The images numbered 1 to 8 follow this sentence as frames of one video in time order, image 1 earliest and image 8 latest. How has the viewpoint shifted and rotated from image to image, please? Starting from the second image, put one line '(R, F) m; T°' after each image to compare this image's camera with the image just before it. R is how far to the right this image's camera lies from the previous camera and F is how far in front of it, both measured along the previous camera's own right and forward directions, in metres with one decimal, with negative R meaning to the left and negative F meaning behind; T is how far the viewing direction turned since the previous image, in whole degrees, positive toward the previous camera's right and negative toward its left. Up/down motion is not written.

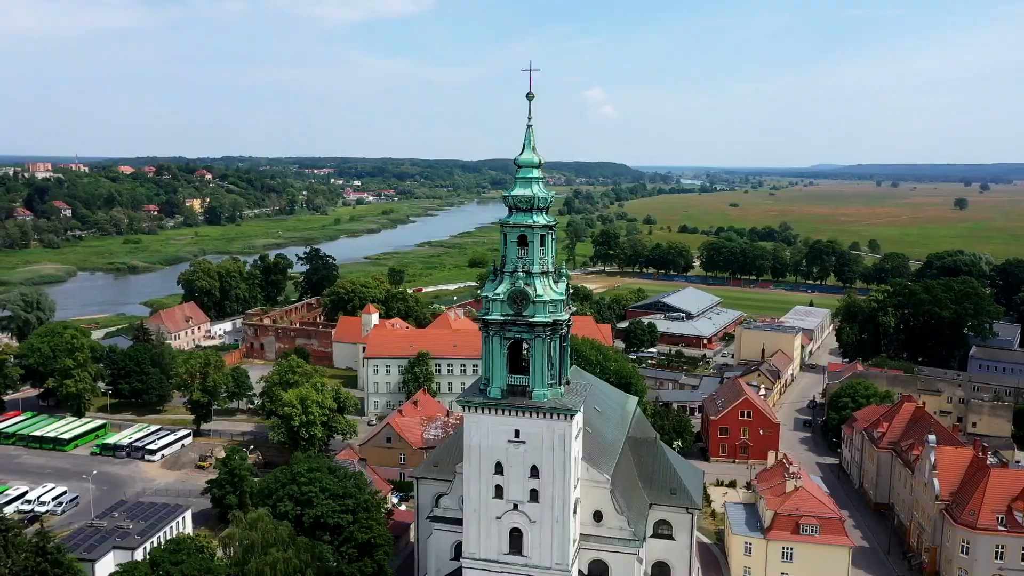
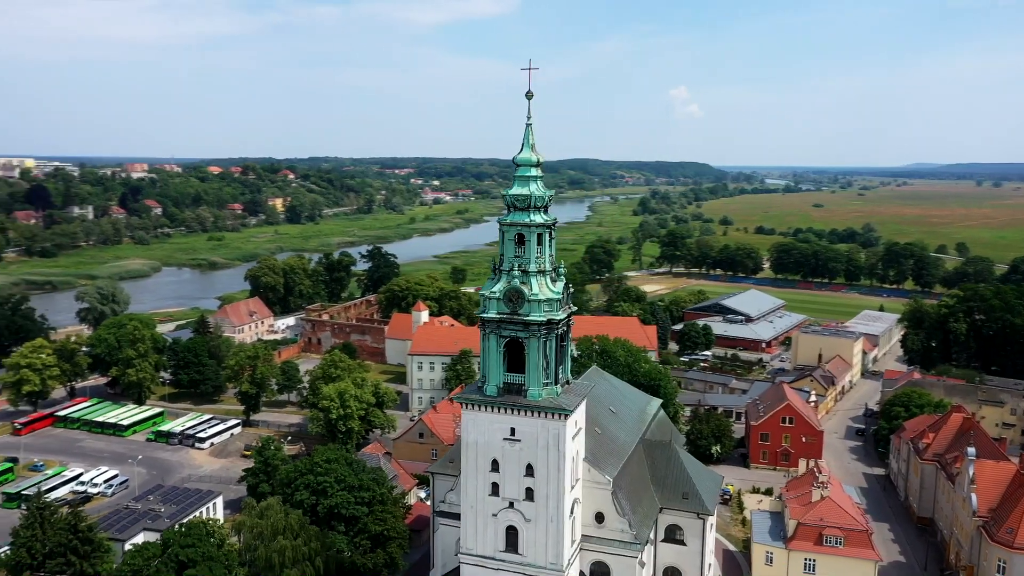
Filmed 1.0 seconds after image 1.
(+2.7, +0.1) m; -6°
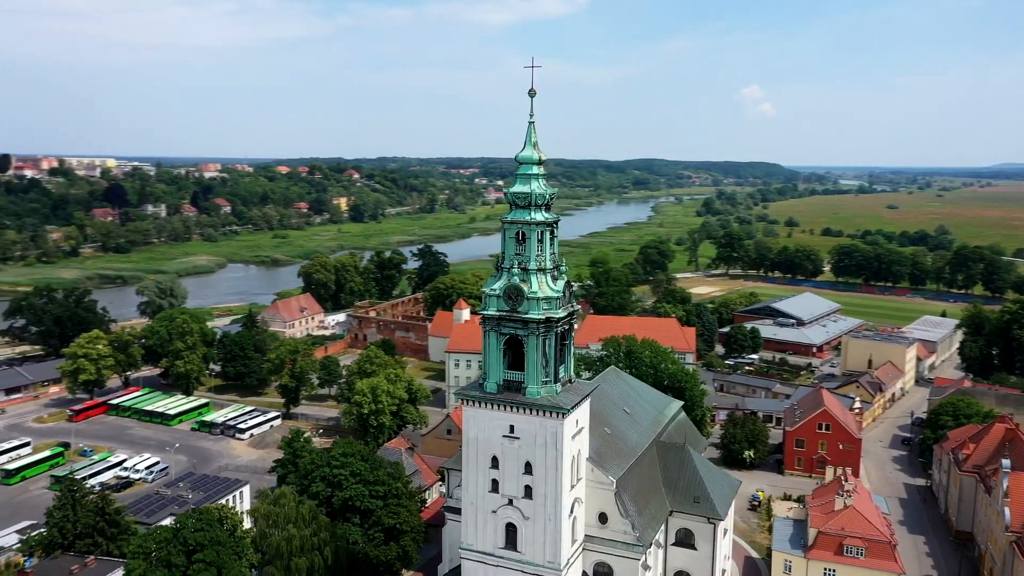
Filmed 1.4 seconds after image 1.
(+2.1, 0.0) m; -5°
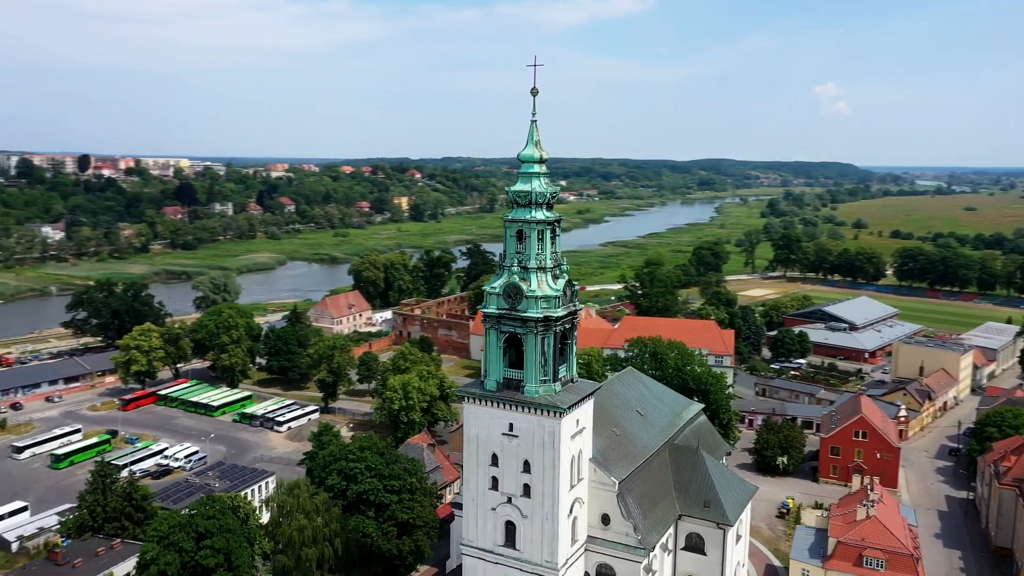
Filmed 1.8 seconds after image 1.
(+2.1, 0.0) m; -4°
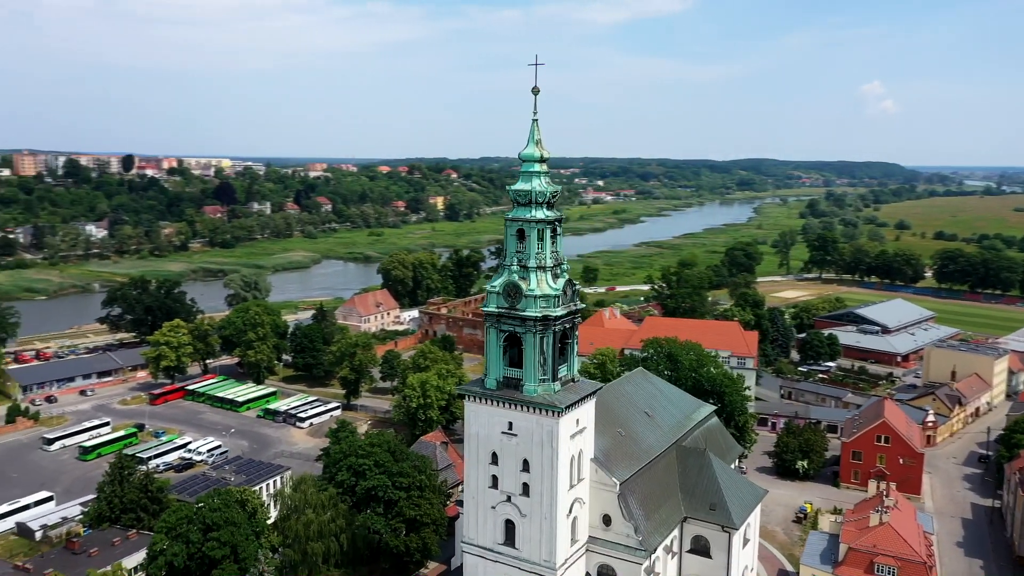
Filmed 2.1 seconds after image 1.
(+1.2, 0.0) m; -3°
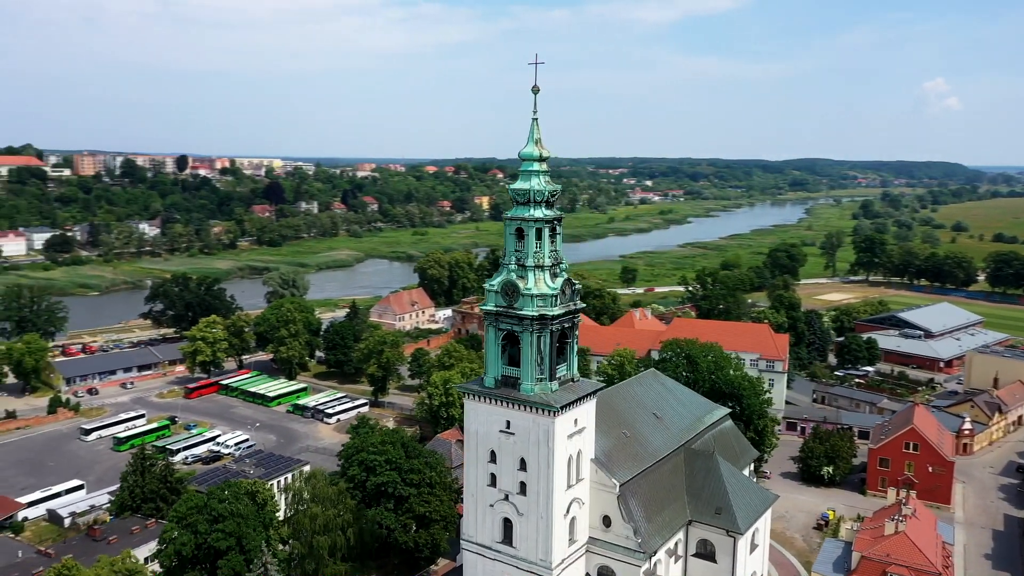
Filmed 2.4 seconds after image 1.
(+1.7, 0.0) m; -3°
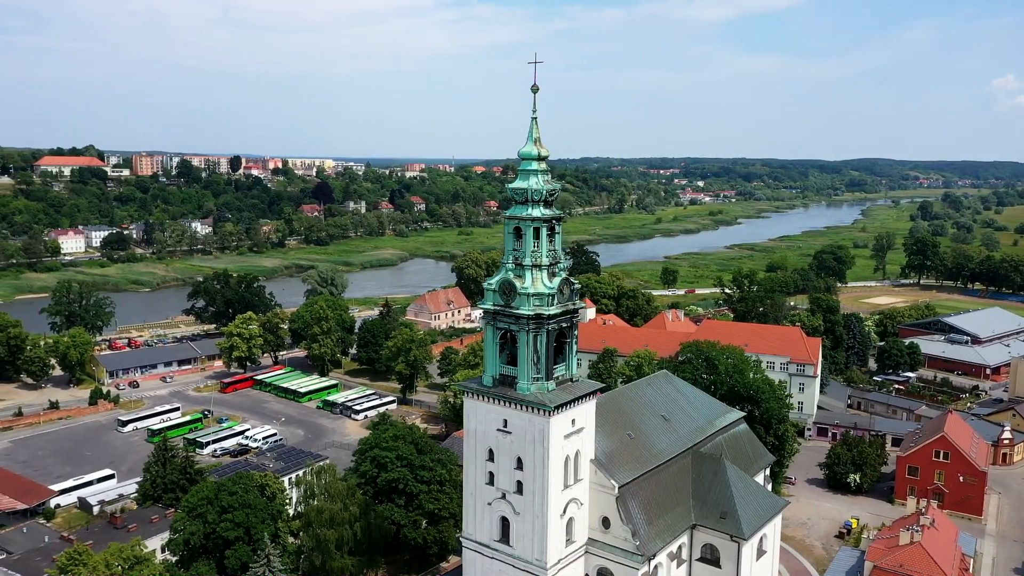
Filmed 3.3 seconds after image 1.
(+1.7, 0.0) m; -4°
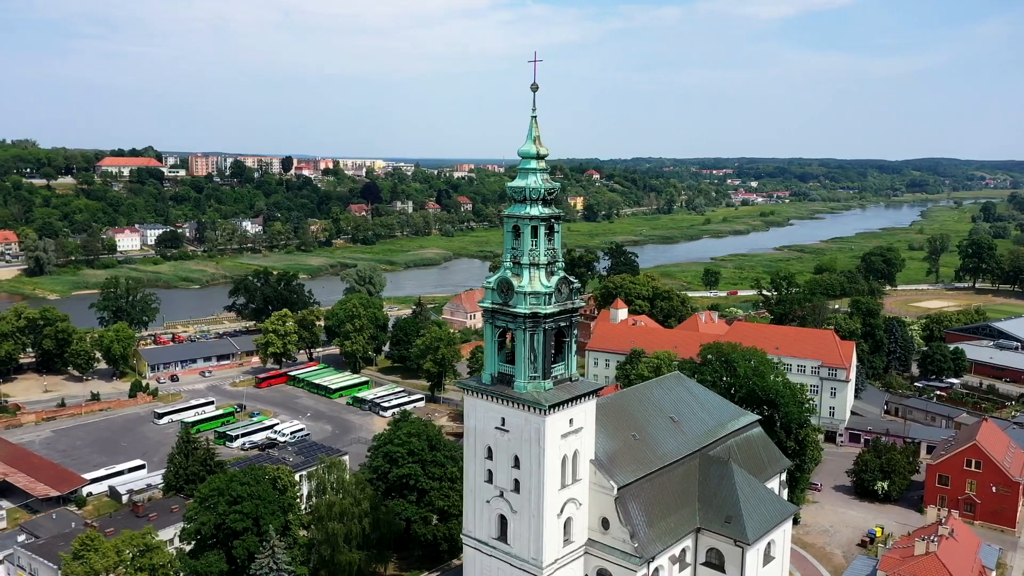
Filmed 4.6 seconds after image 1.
(+1.7, 0.0) m; -4°
